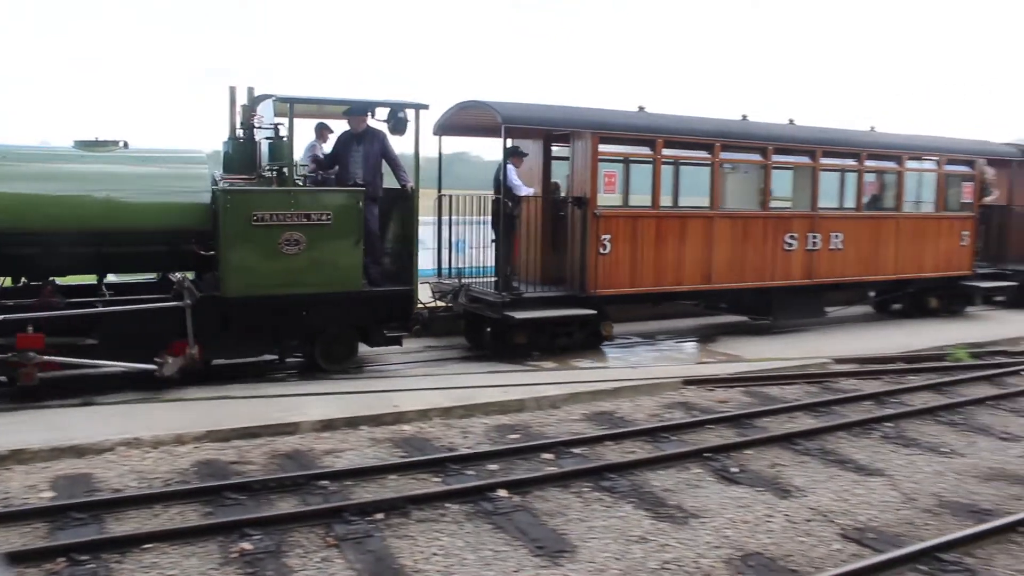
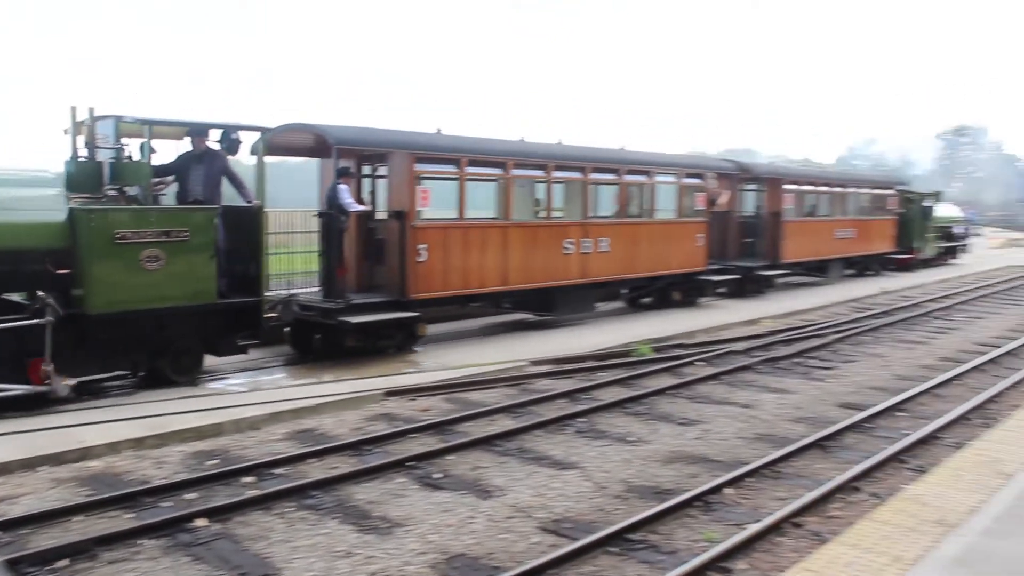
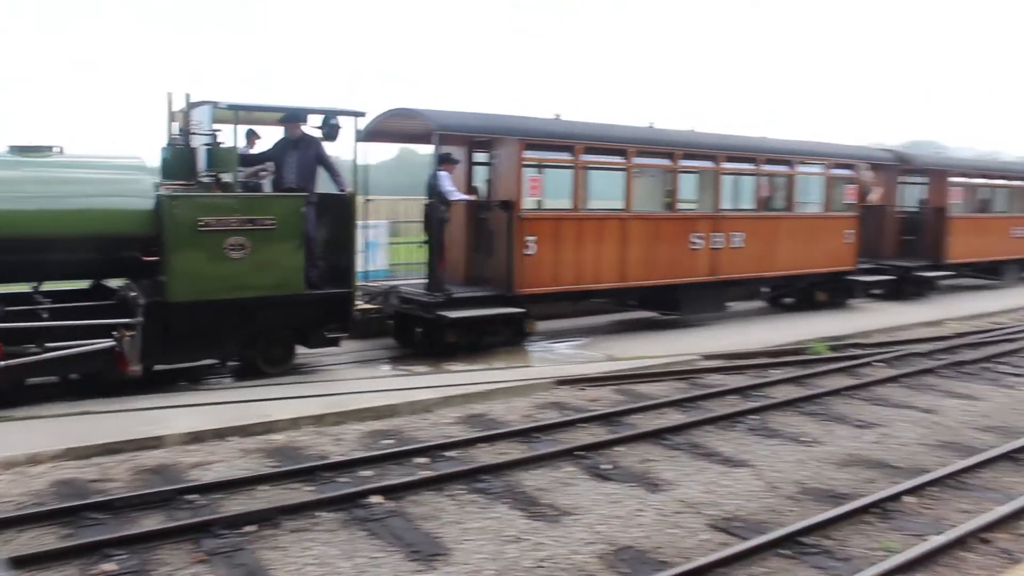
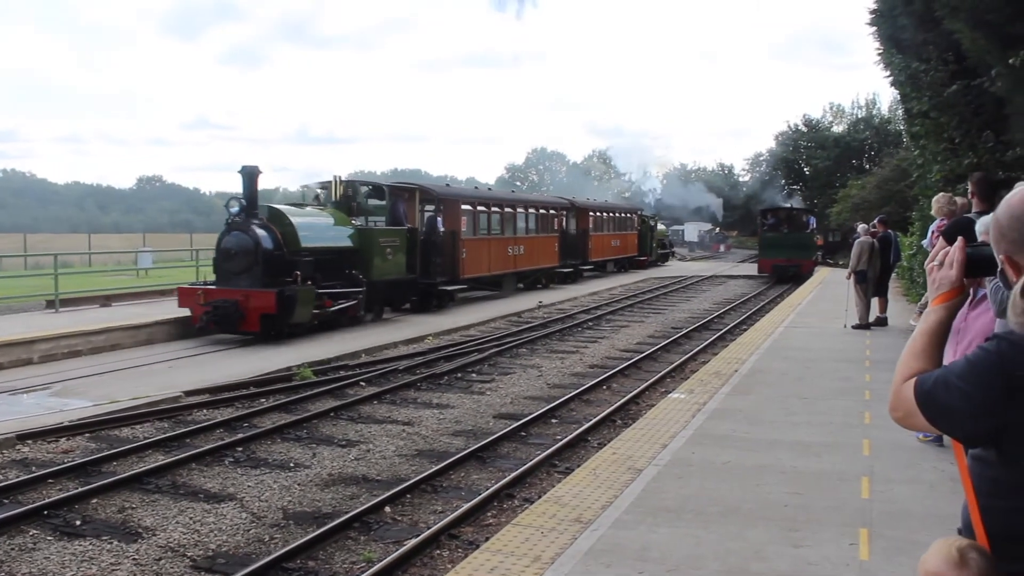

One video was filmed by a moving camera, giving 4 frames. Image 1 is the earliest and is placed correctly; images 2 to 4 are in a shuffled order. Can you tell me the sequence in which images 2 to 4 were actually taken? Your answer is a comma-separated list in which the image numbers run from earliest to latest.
3, 2, 4
